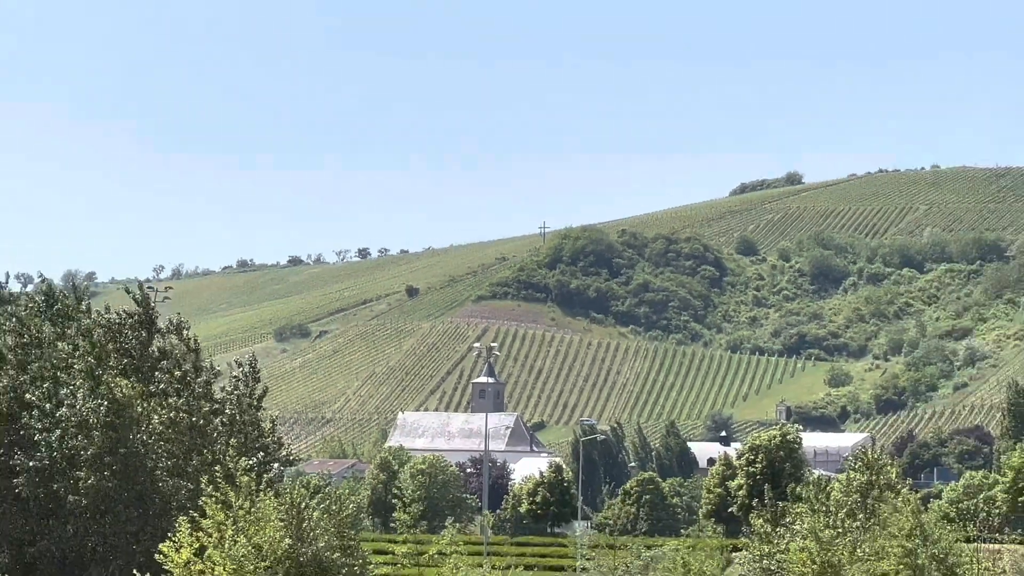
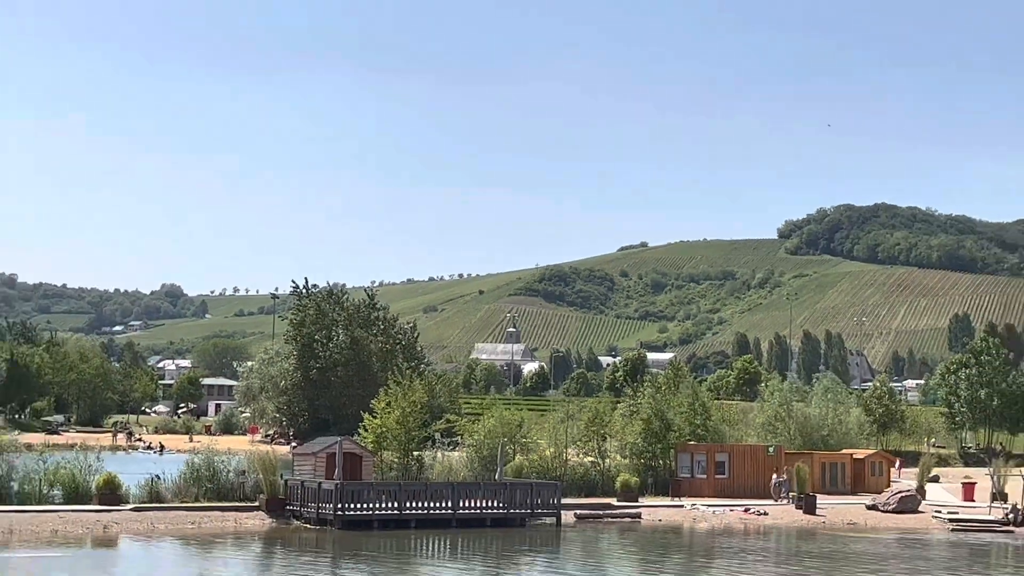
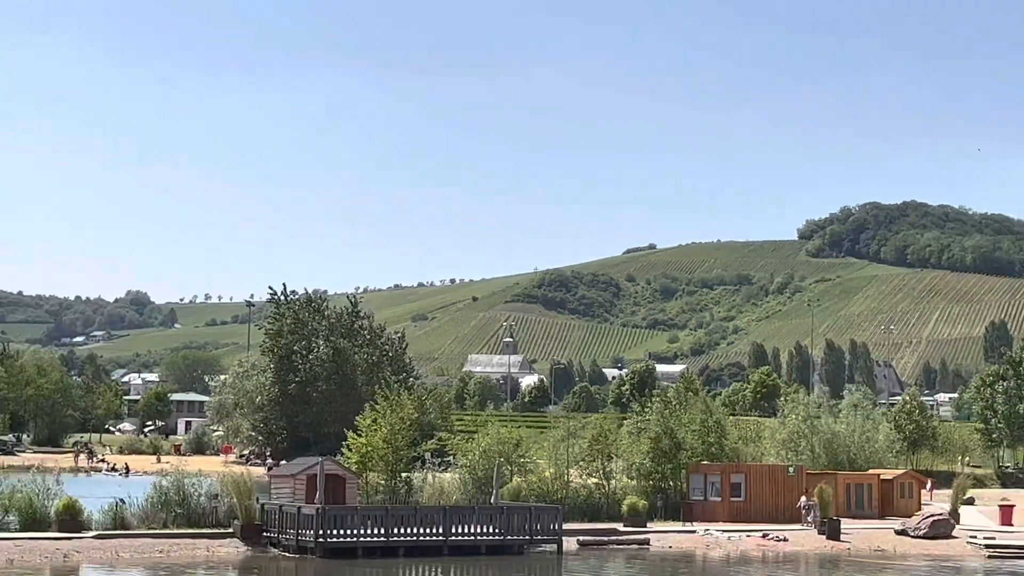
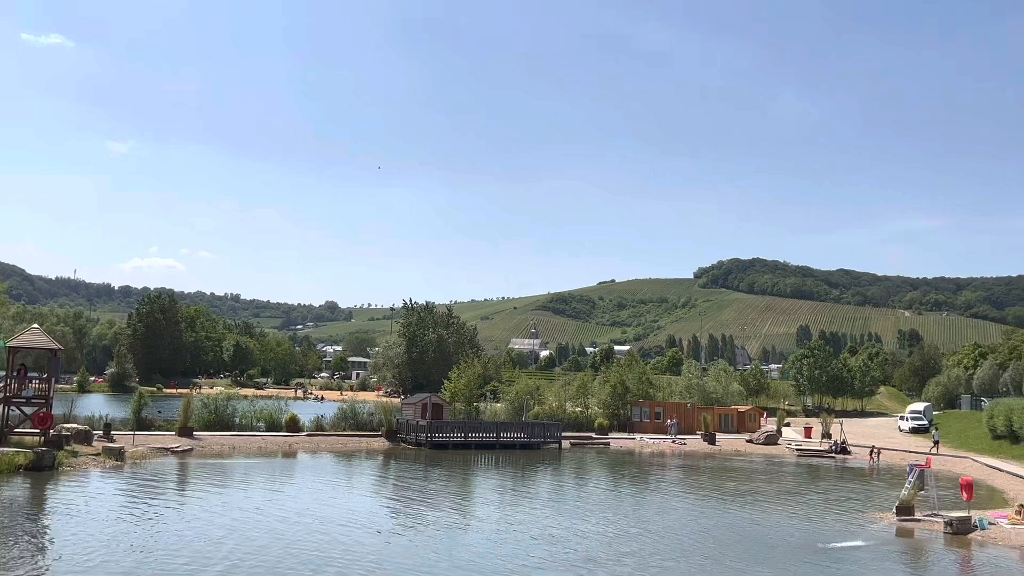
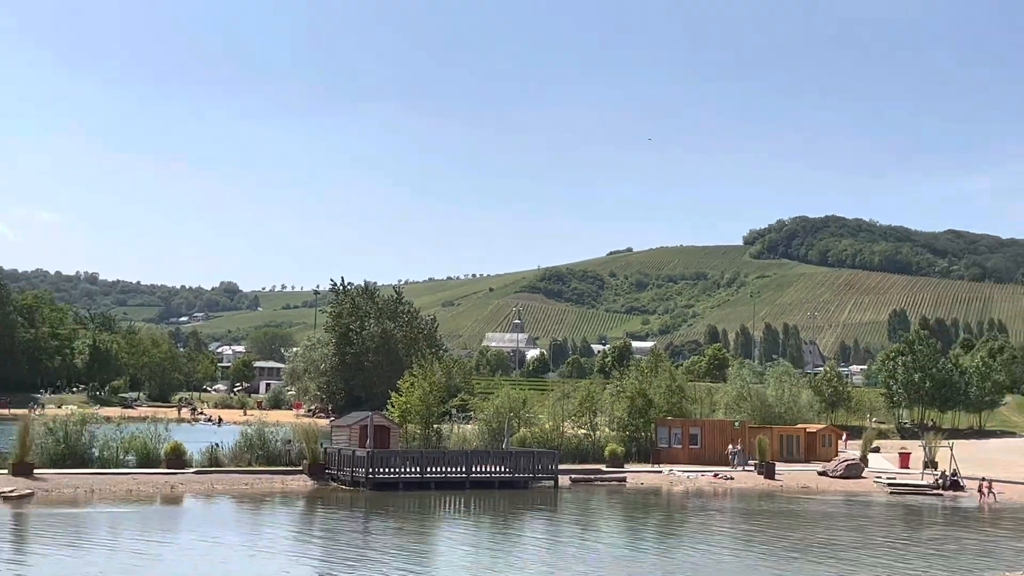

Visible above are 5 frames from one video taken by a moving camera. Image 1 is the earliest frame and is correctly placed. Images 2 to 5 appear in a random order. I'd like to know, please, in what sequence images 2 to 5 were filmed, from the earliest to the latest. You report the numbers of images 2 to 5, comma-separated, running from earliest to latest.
3, 2, 5, 4
